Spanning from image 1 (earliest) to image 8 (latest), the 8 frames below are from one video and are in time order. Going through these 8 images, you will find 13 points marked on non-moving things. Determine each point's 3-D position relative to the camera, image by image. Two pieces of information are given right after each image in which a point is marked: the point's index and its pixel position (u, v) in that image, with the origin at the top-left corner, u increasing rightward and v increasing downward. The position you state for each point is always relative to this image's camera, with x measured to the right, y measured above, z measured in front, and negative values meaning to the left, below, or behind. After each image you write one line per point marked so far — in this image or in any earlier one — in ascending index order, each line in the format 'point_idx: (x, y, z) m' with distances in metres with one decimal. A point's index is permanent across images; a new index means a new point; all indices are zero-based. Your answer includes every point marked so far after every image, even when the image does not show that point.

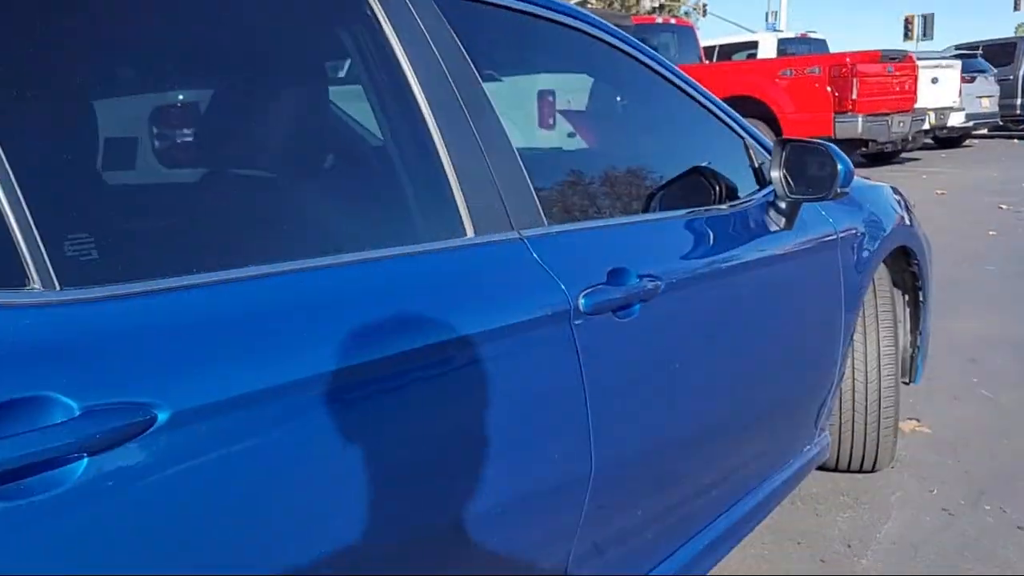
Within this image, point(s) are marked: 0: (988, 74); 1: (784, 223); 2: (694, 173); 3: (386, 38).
0: (+10.1, +4.5, +18.1) m
1: (+0.9, +0.2, +2.9) m
2: (+0.6, +0.3, +2.6) m
3: (-0.3, +0.6, +1.9) m
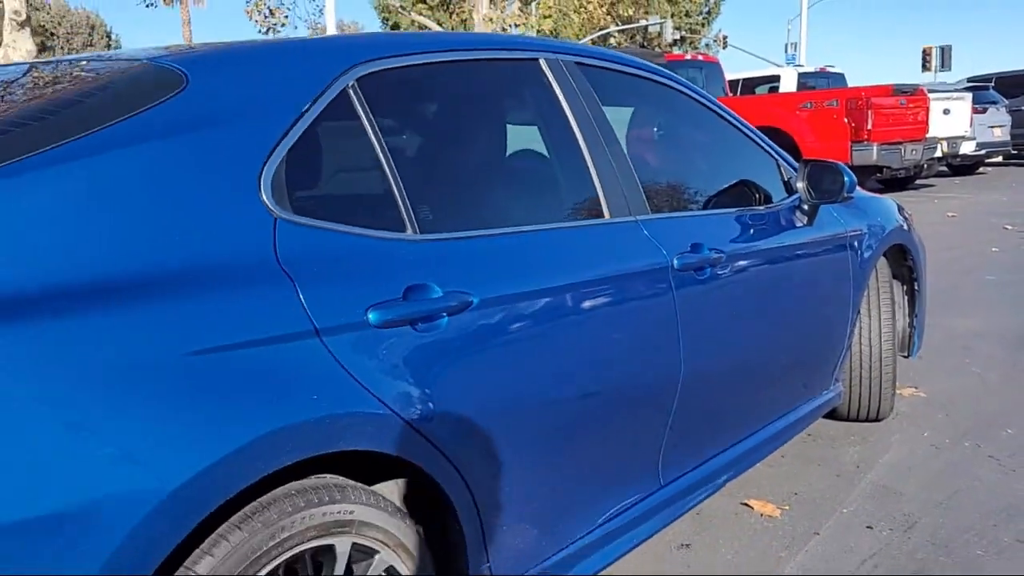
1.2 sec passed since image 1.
0: (+10.9, +4.1, +19.1) m
1: (+1.4, +0.3, +3.9) m
2: (+1.0, +0.4, +3.7) m
3: (+0.1, +0.7, +2.9) m
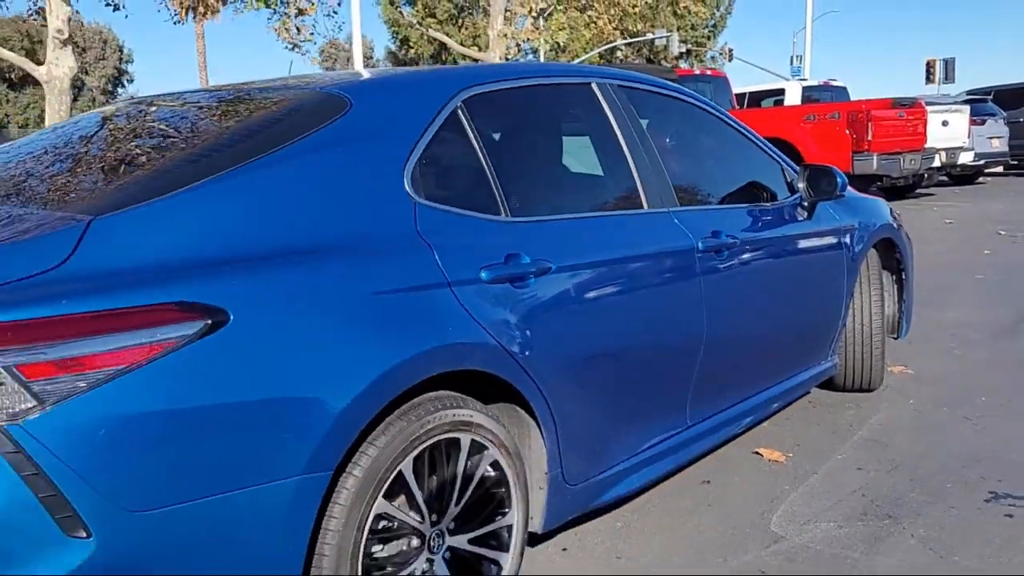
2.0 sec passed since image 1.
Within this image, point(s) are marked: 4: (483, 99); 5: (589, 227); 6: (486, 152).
0: (+11.2, +4.0, +19.8) m
1: (+1.6, +0.4, +4.7) m
2: (+1.2, +0.5, +4.5) m
3: (+0.4, +0.8, +3.7) m
4: (-0.1, +0.7, +3.3) m
5: (+0.3, +0.2, +3.3) m
6: (-0.1, +0.5, +3.1) m
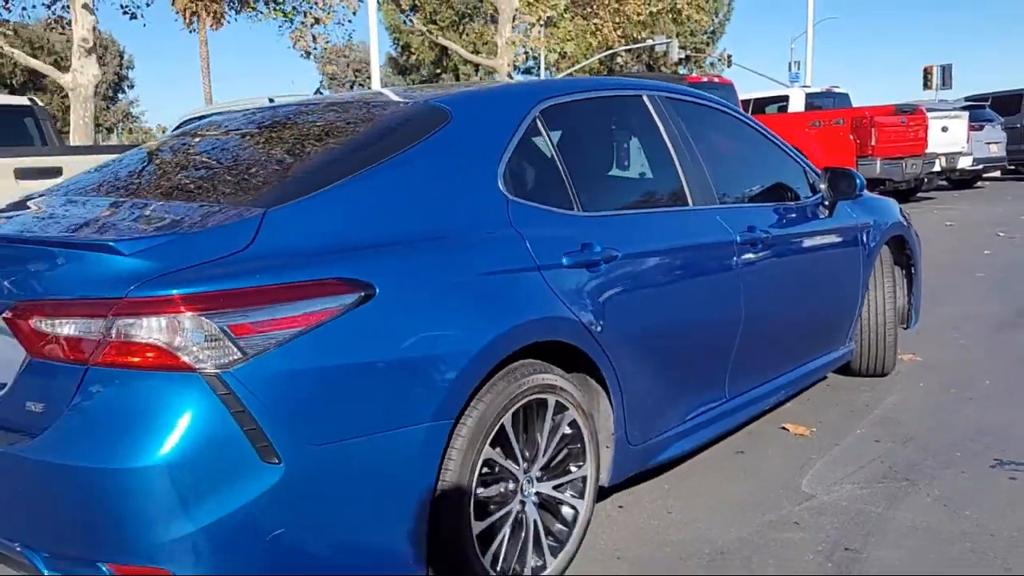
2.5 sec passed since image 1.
0: (+11.5, +3.9, +20.3) m
1: (+1.9, +0.5, +5.2) m
2: (+1.5, +0.6, +4.9) m
3: (+0.7, +0.8, +4.2) m
4: (+0.2, +0.8, +3.7) m
5: (+0.6, +0.3, +3.8) m
6: (+0.2, +0.6, +3.6) m
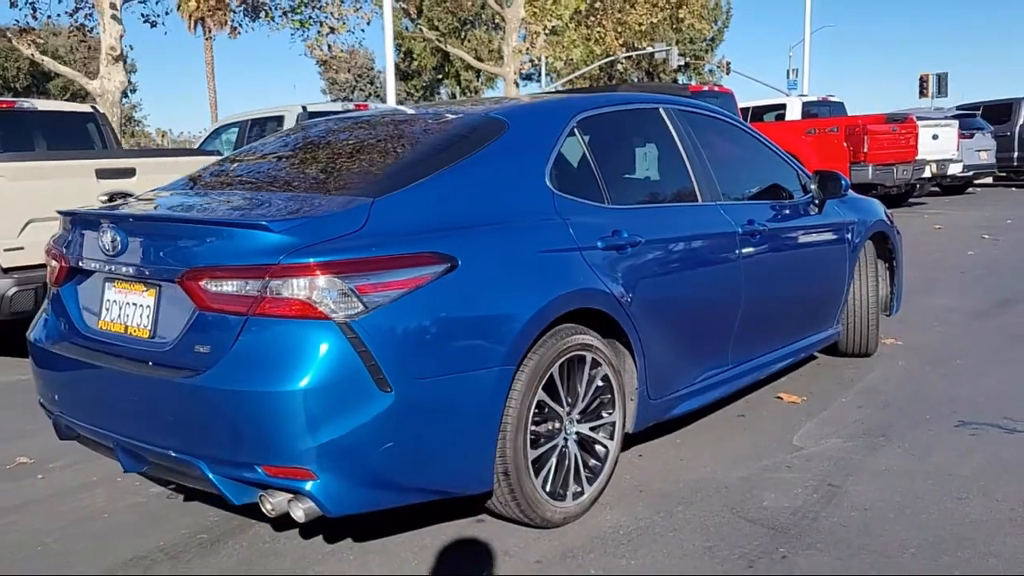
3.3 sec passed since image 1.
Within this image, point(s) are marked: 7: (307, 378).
0: (+11.6, +3.9, +21.1) m
1: (+2.1, +0.5, +5.9) m
2: (+1.7, +0.7, +5.7) m
3: (+0.9, +0.9, +4.9) m
4: (+0.4, +0.9, +4.5) m
5: (+0.8, +0.4, +4.5) m
6: (+0.4, +0.7, +4.3) m
7: (-0.7, -0.3, +3.0) m
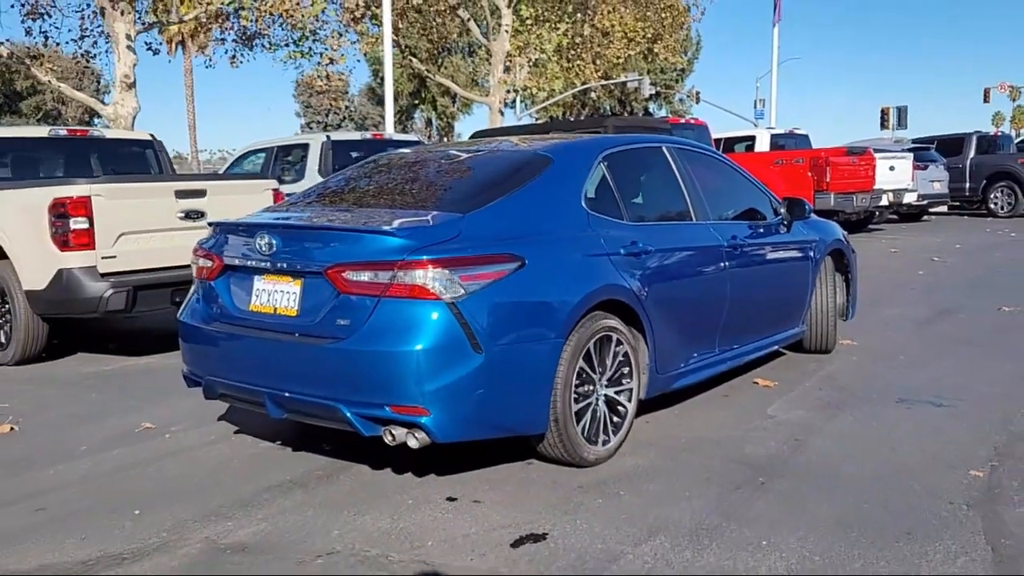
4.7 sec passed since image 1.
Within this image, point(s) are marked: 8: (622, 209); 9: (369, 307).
0: (+11.3, +3.3, +22.8) m
1: (+2.3, +0.5, +7.2) m
2: (+1.9, +0.6, +7.0) m
3: (+1.1, +0.9, +6.2) m
4: (+0.6, +0.9, +5.7) m
5: (+1.0, +0.4, +5.8) m
6: (+0.6, +0.7, +5.6) m
7: (-0.4, -0.3, +4.2) m
8: (+0.7, +0.5, +5.5) m
9: (-0.7, -0.1, +4.3) m
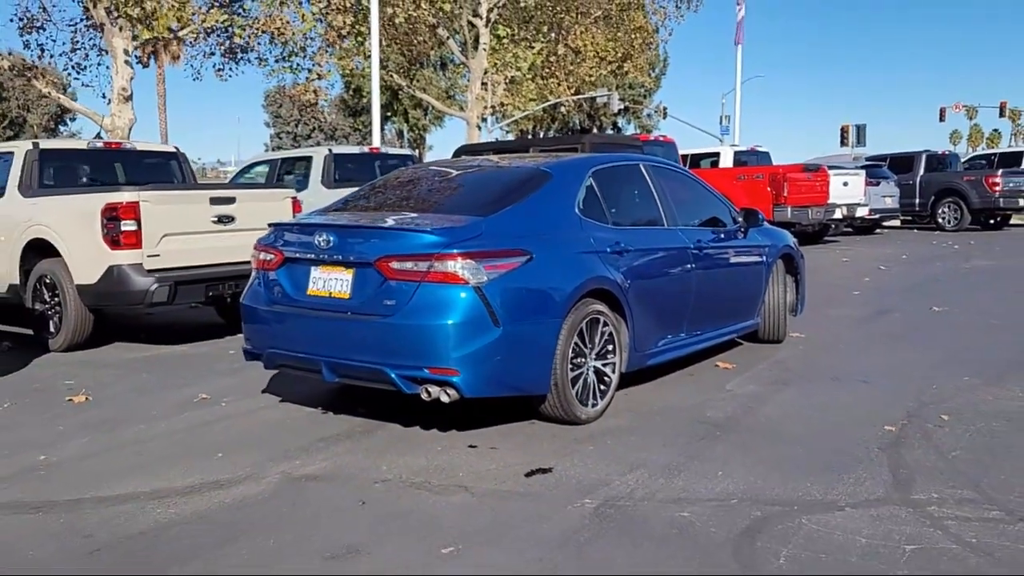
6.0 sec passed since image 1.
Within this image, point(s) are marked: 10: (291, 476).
0: (+10.7, +3.1, +24.4) m
1: (+2.3, +0.5, +8.4) m
2: (+1.9, +0.7, +8.2) m
3: (+1.1, +1.0, +7.4) m
4: (+0.7, +0.9, +6.9) m
5: (+1.1, +0.4, +6.9) m
6: (+0.7, +0.7, +6.7) m
7: (-0.3, -0.2, +5.3) m
8: (+0.7, +0.6, +6.7) m
9: (-0.6, 0.0, +5.4) m
10: (-1.3, -1.1, +5.0) m
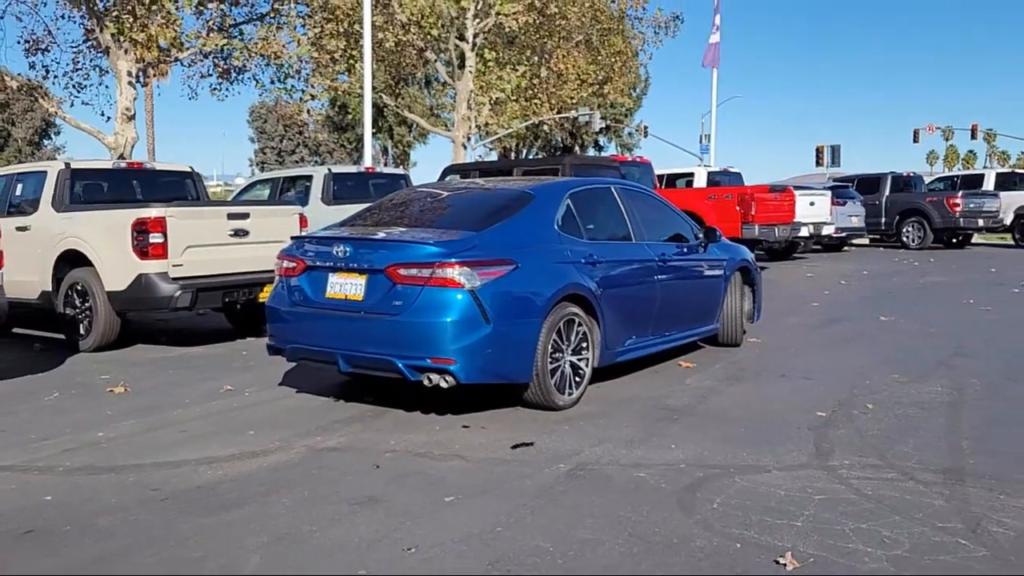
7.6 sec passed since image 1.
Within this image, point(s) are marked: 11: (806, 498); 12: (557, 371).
0: (+10.3, +2.7, +25.7) m
1: (+2.1, +0.4, +9.5) m
2: (+1.8, +0.6, +9.2) m
3: (+1.0, +0.9, +8.4) m
4: (+0.5, +0.9, +7.9) m
5: (+0.9, +0.4, +8.0) m
6: (+0.6, +0.7, +7.8) m
7: (-0.4, -0.2, +6.3) m
8: (+0.6, +0.5, +7.7) m
9: (-0.7, 0.0, +6.4) m
10: (-1.4, -1.1, +6.0) m
11: (+1.7, -1.2, +5.1) m
12: (+0.4, -0.7, +7.1) m
